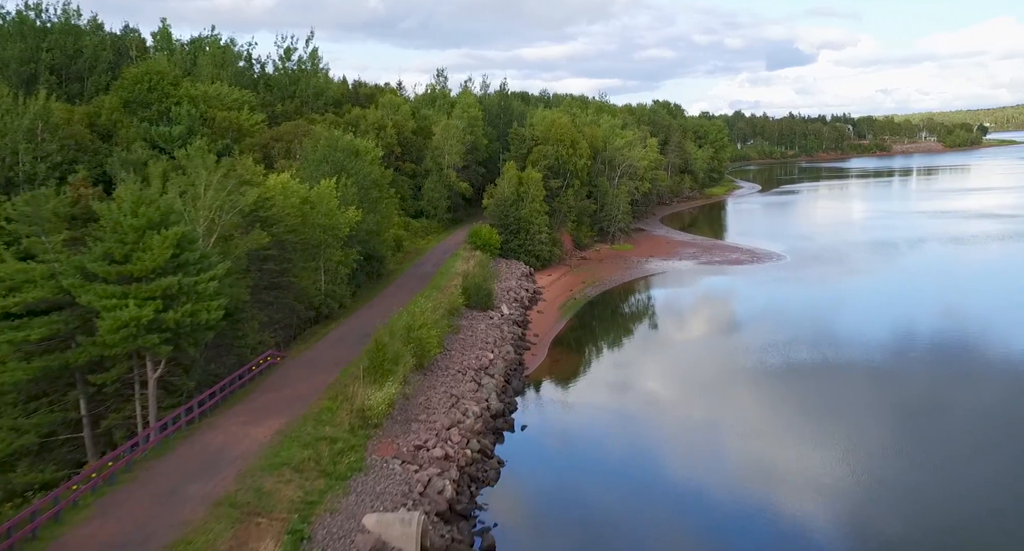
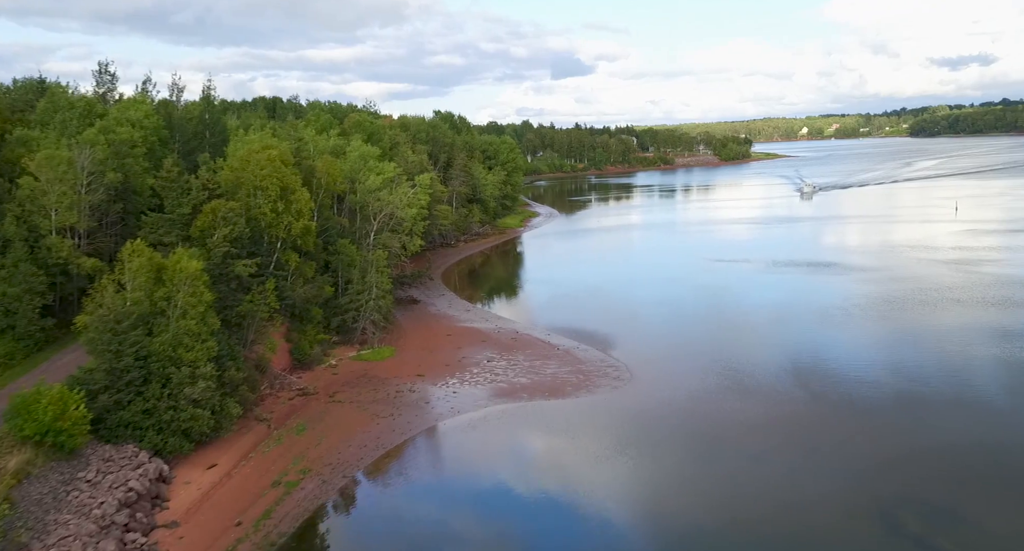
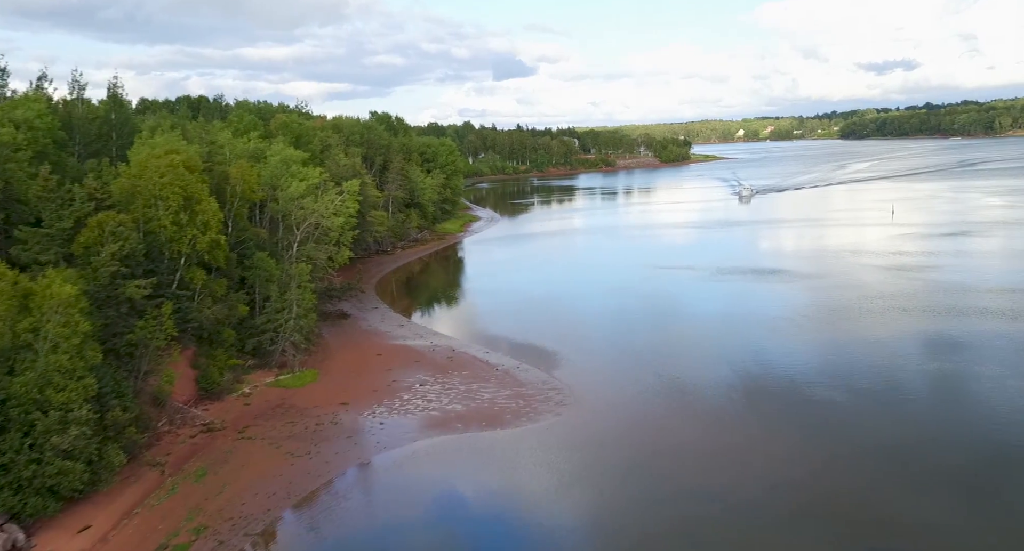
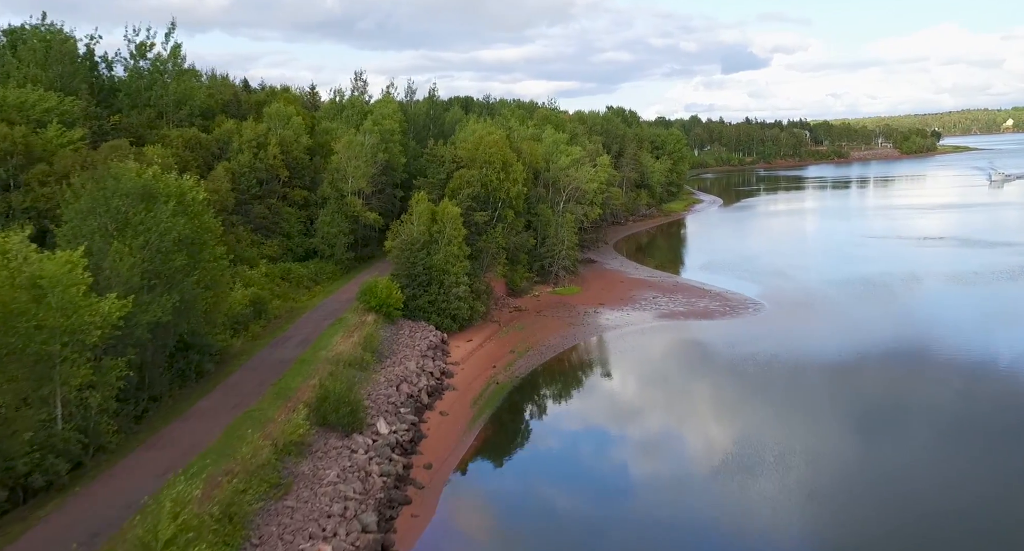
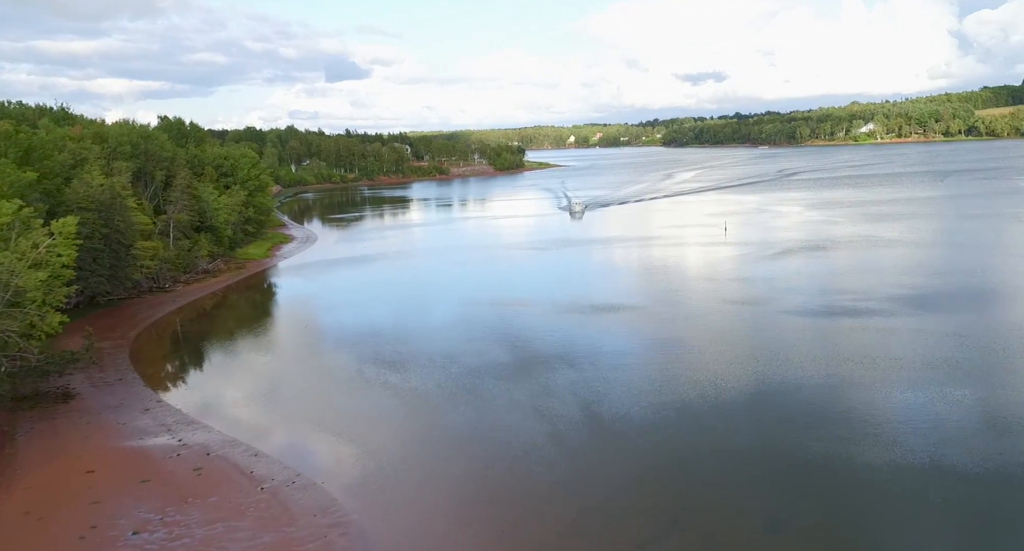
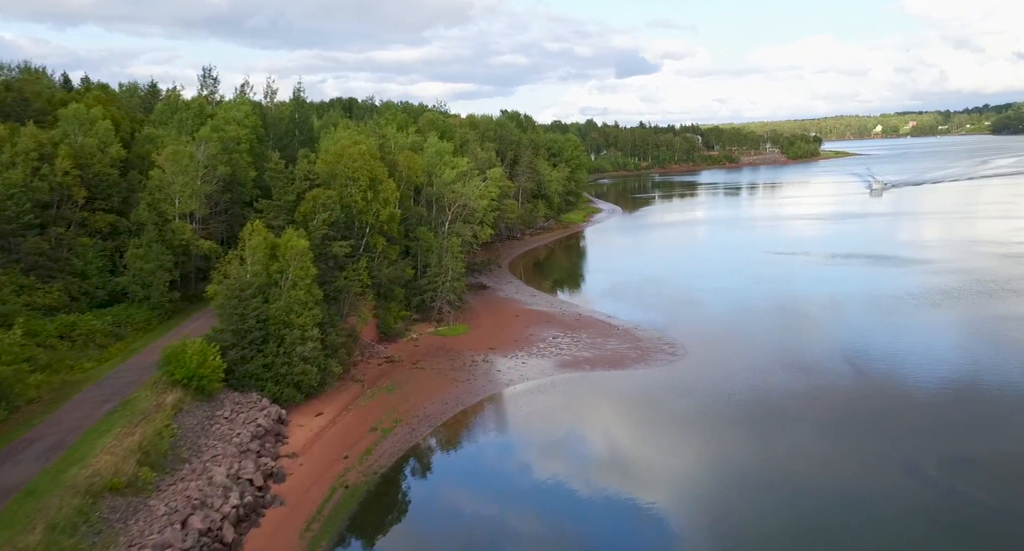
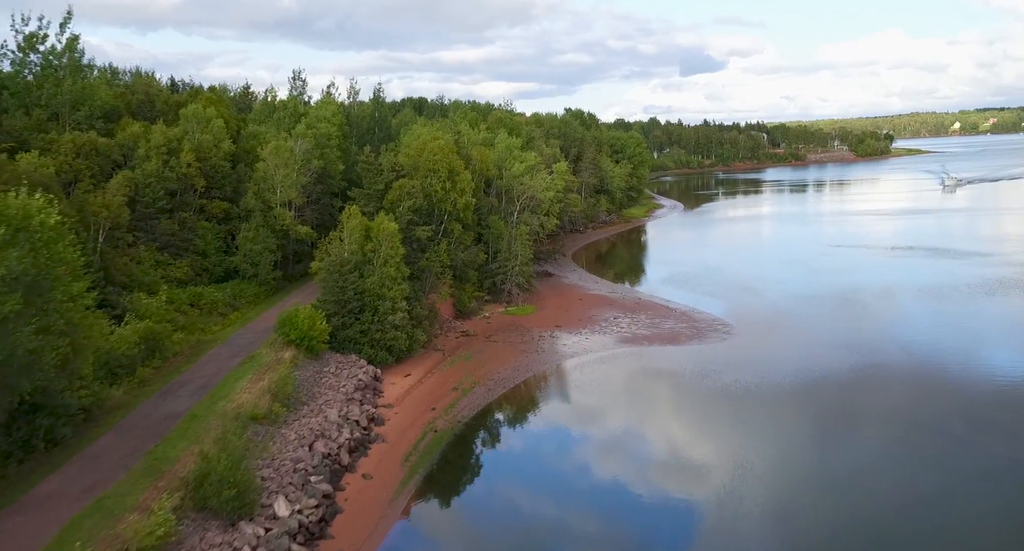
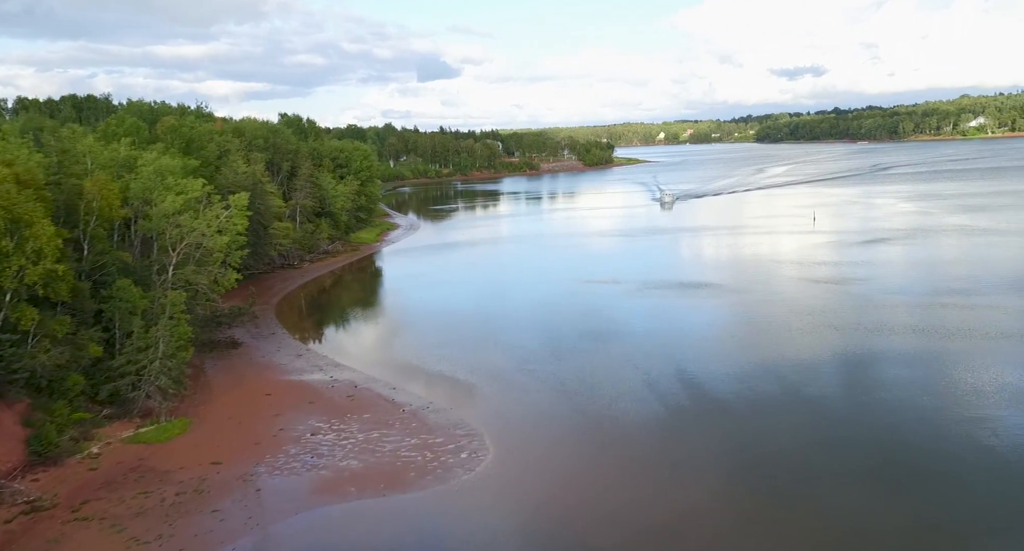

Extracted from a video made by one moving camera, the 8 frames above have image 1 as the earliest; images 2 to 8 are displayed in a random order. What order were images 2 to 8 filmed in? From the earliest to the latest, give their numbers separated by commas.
4, 7, 6, 2, 3, 8, 5
